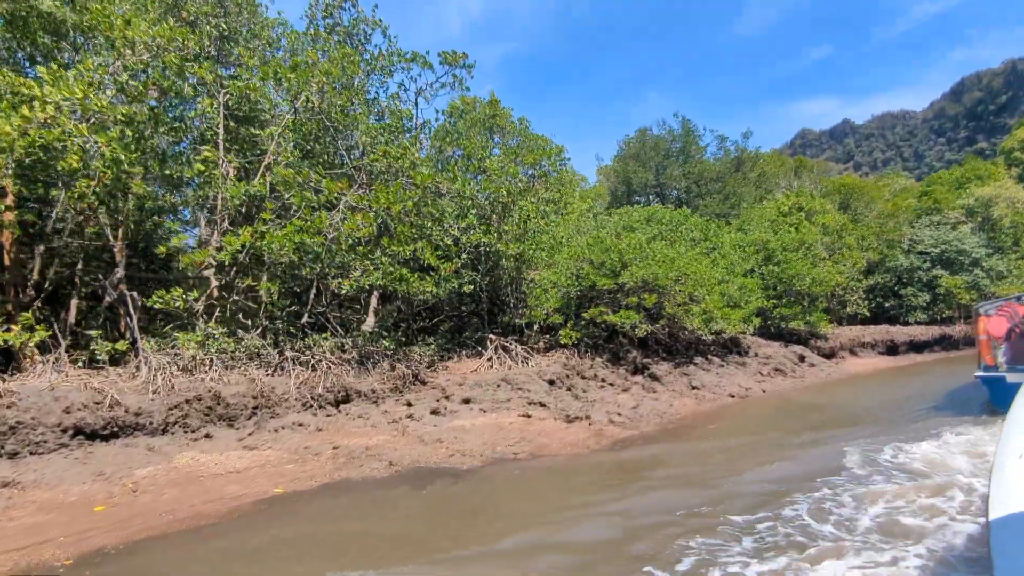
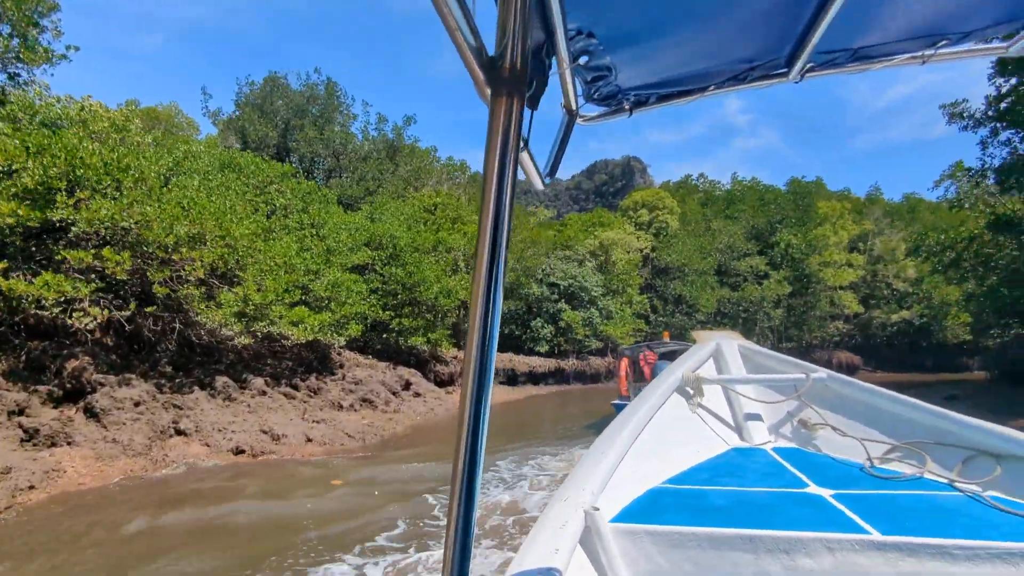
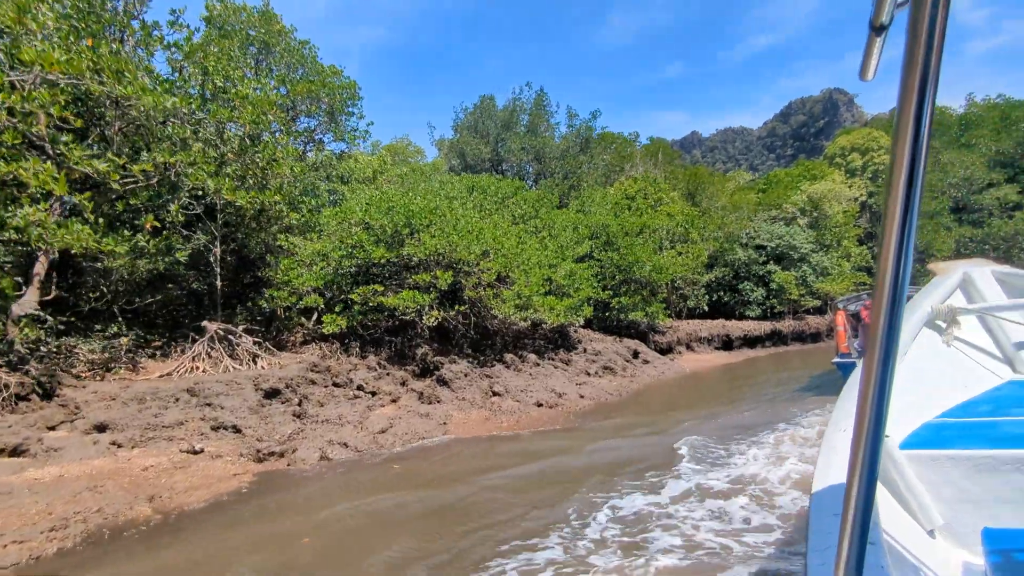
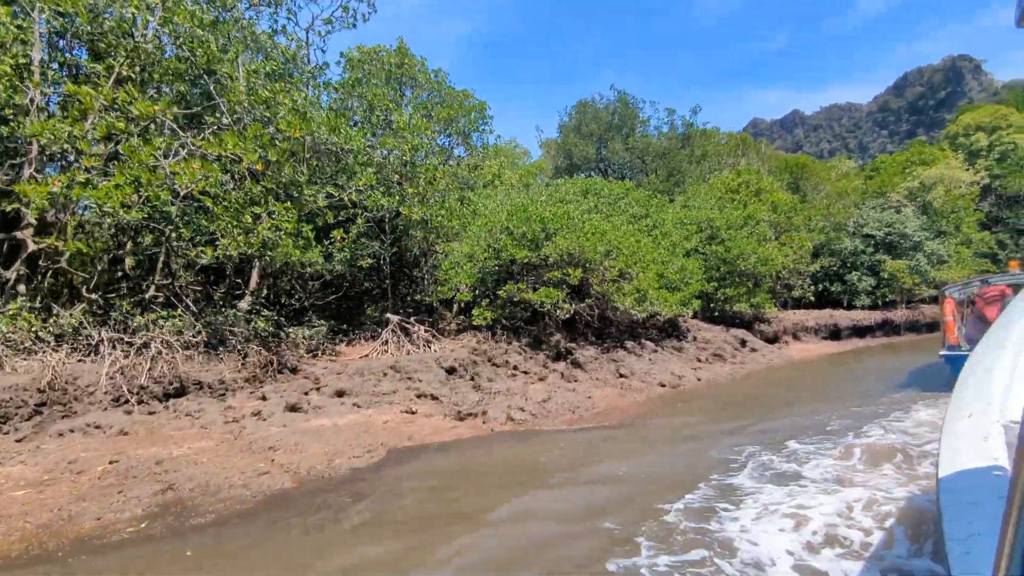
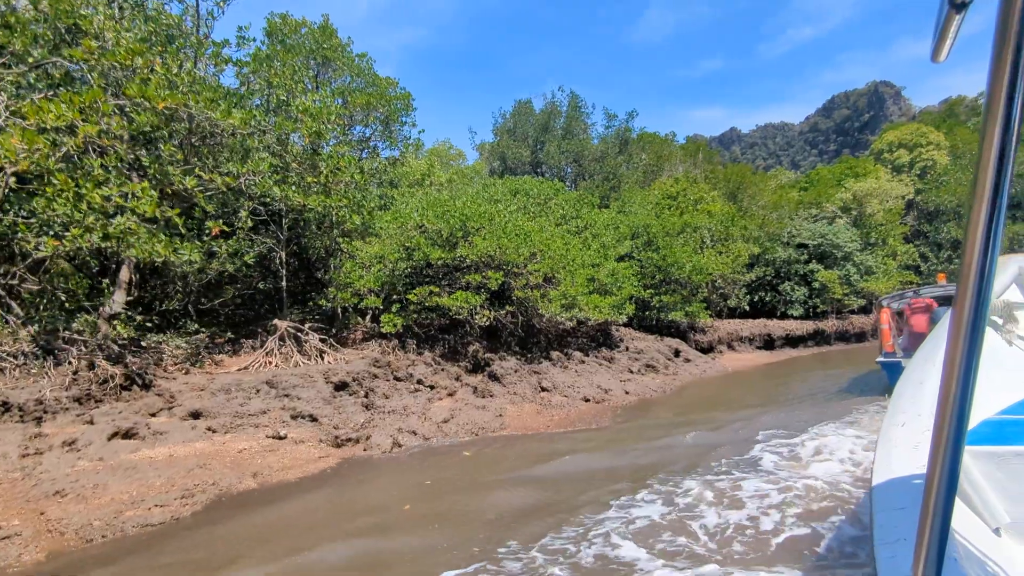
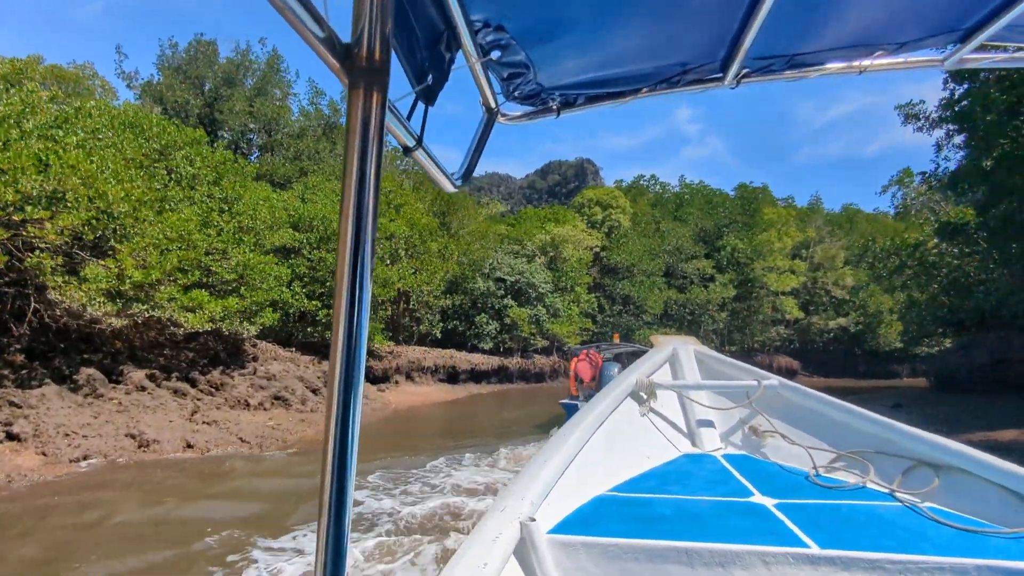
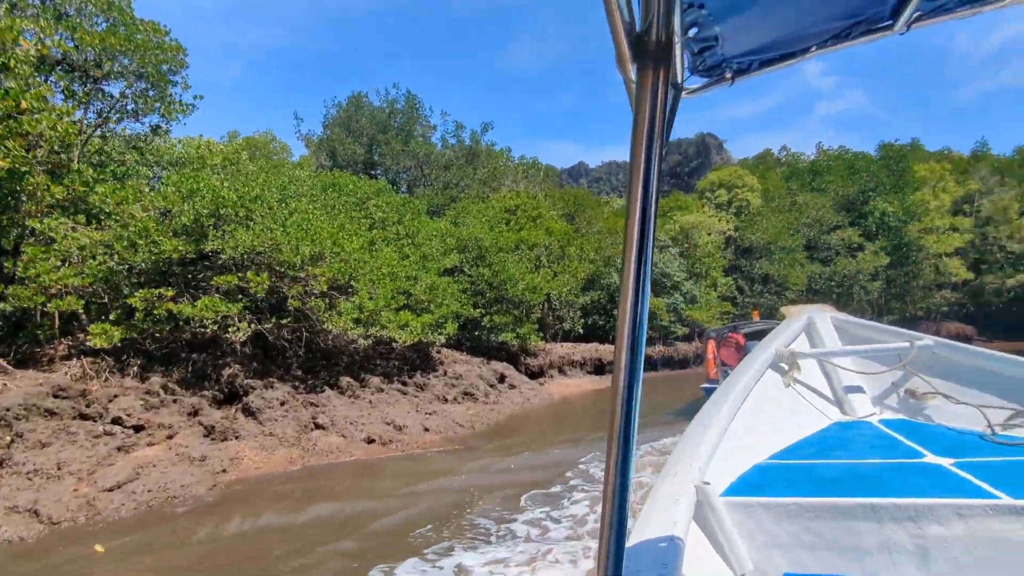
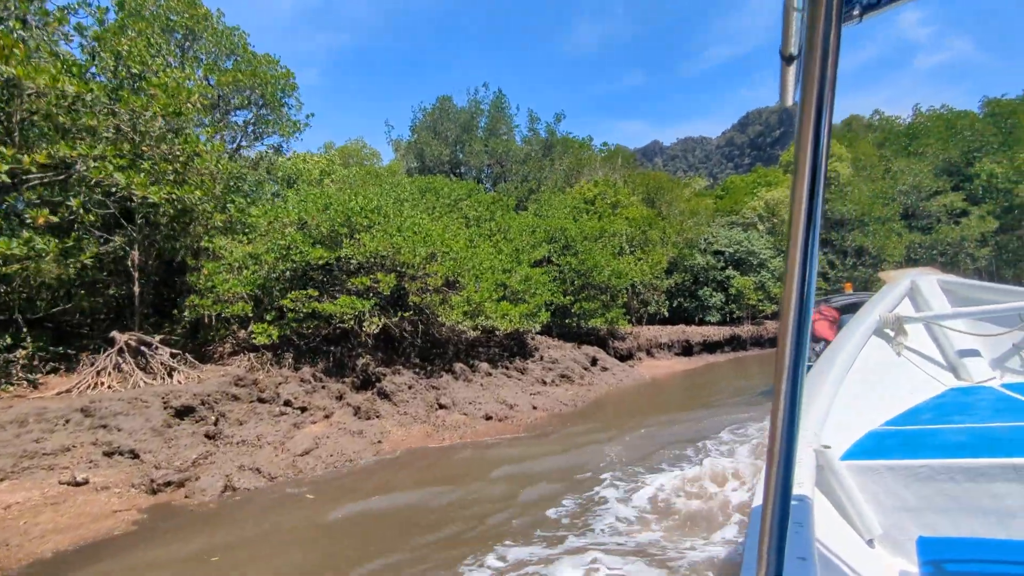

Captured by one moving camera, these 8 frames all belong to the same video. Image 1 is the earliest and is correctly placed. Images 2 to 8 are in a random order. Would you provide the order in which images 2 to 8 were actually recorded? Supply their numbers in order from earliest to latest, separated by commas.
4, 5, 3, 8, 7, 2, 6
